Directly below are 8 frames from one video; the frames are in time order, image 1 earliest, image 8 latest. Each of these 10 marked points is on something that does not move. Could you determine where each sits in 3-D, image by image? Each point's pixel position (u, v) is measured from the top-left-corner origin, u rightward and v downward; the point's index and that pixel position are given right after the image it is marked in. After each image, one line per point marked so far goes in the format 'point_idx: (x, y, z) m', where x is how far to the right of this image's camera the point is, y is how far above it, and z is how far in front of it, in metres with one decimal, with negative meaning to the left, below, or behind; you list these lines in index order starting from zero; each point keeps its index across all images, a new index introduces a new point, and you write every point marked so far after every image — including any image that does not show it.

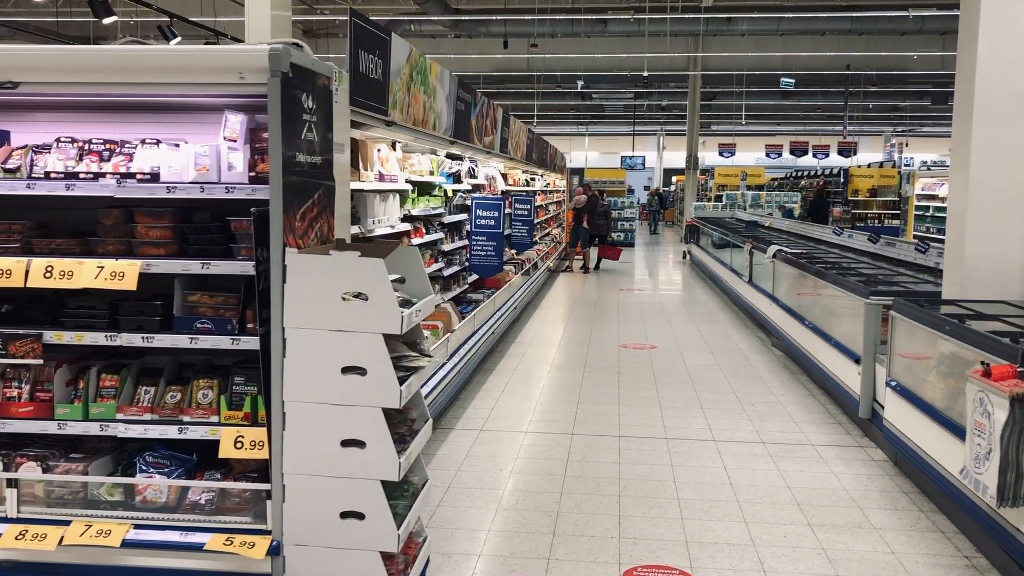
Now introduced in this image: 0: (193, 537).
0: (-0.9, -0.7, +2.5) m
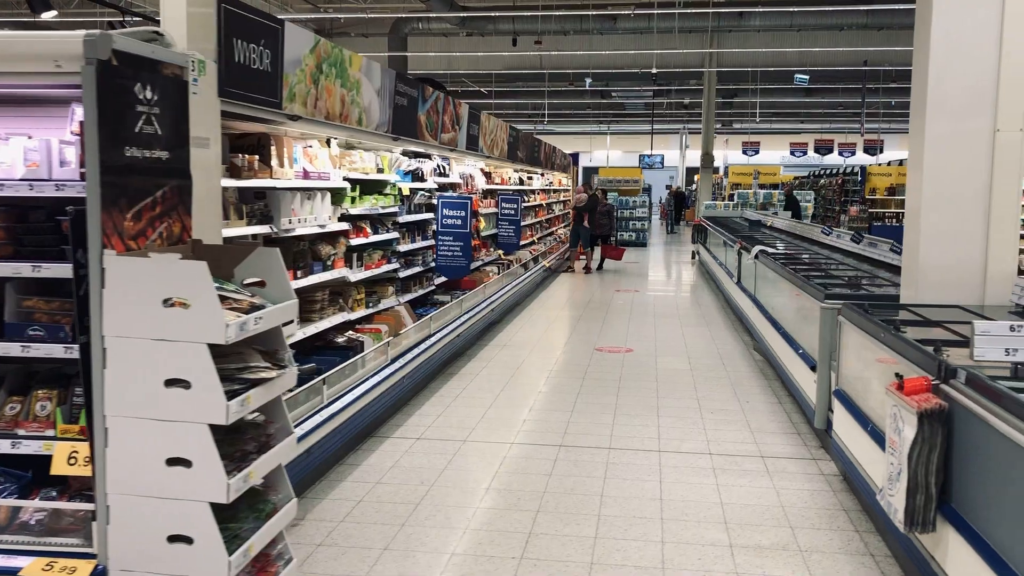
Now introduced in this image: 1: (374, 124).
0: (-1.2, -0.7, +2.3) m
1: (-0.7, +0.8, +4.5) m
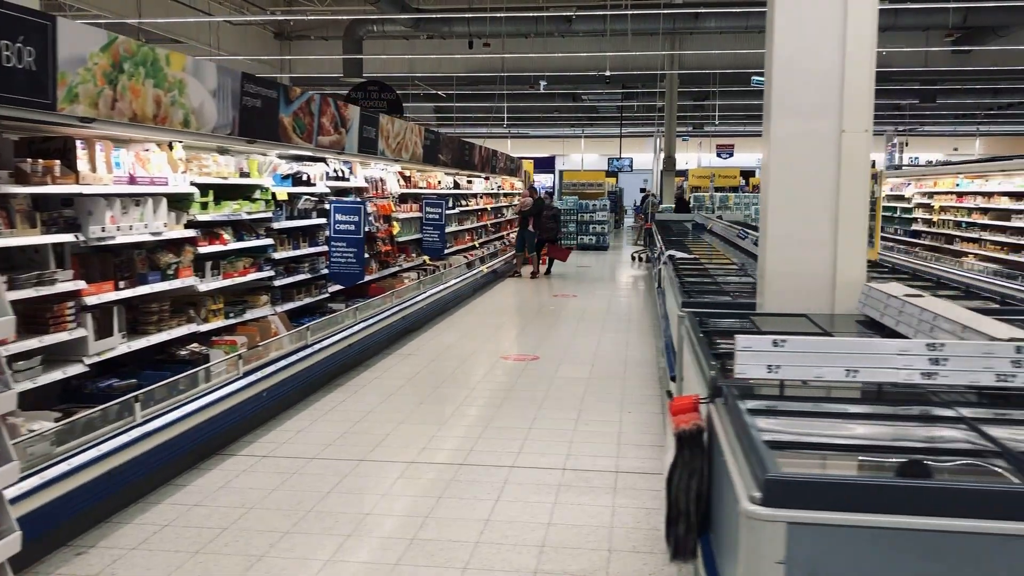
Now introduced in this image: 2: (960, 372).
0: (-1.9, -0.7, +2.1) m
1: (-1.4, +0.7, +4.3) m
2: (+1.1, -0.2, +2.3) m
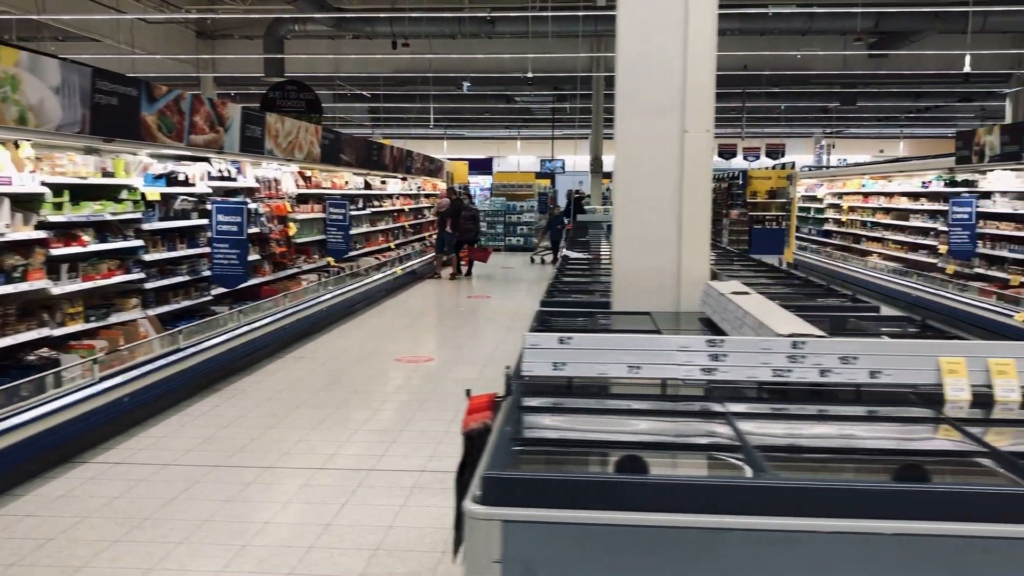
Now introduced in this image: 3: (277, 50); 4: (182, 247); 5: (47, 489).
0: (-2.5, -0.7, +2.0) m
1: (-2.1, +0.7, +4.2) m
2: (+0.6, -0.2, +2.3) m
3: (-4.9, +4.9, +19.4) m
4: (-2.2, +0.3, +6.2) m
5: (-2.0, -0.9, +4.1) m
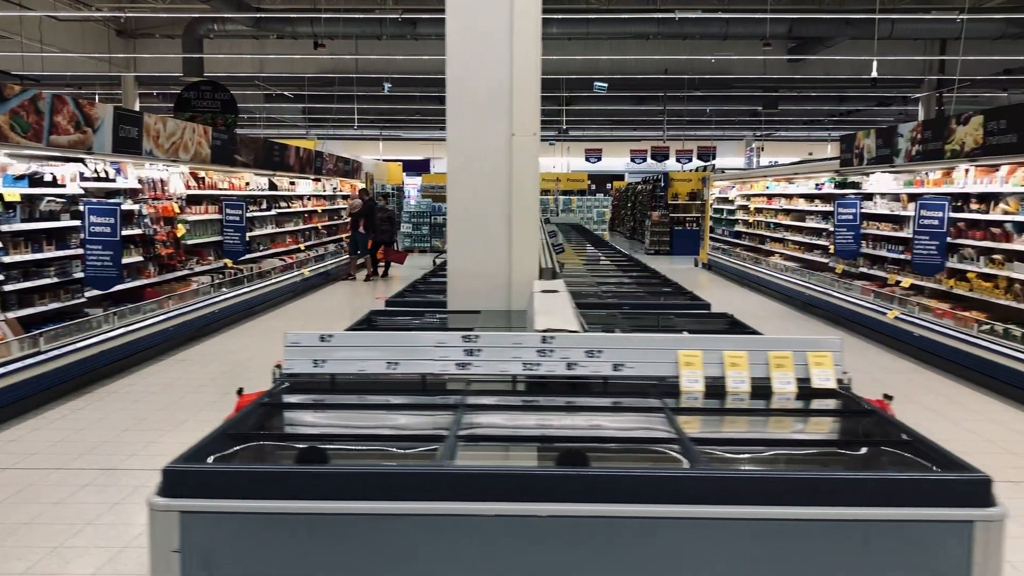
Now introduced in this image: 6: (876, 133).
0: (-3.0, -0.7, +1.9) m
1: (-2.8, +0.7, +4.1) m
2: (-0.1, -0.2, +2.4) m
3: (-6.5, +4.9, +19.1) m
4: (-3.0, +0.3, +6.1) m
5: (-2.7, -0.9, +4.0) m
6: (+3.2, +1.4, +8.4) m
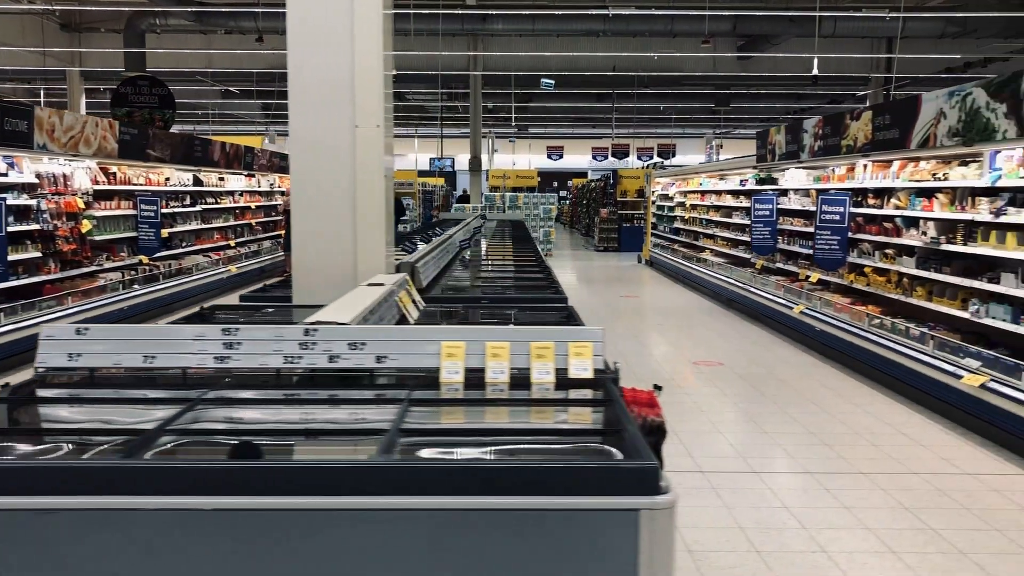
0: (-3.6, -0.7, +1.7) m
1: (-3.4, +0.7, +4.0) m
2: (-0.7, -0.2, +2.4) m
3: (-7.6, +4.9, +18.9) m
4: (-3.7, +0.3, +6.0) m
5: (-3.4, -0.9, +3.9) m
6: (+2.4, +1.4, +8.4) m
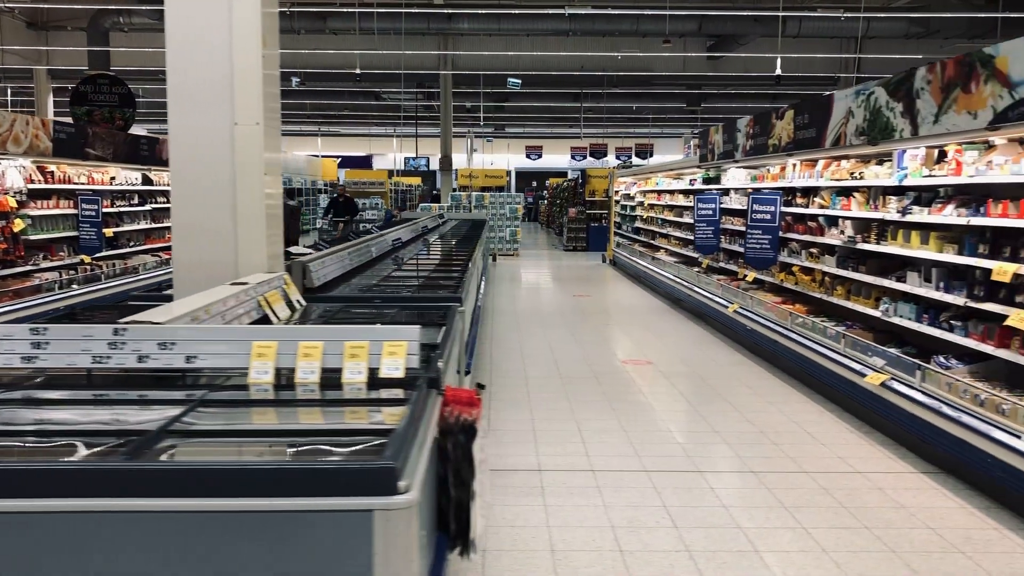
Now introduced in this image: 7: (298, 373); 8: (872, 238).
0: (-4.1, -0.7, +1.7) m
1: (-3.9, +0.7, +3.9) m
2: (-1.1, -0.2, +2.3) m
3: (-8.3, +4.9, +18.7) m
4: (-4.3, +0.3, +5.9) m
5: (-3.9, -0.9, +3.8) m
6: (+1.9, +1.4, +8.4) m
7: (-0.5, -0.2, +2.3) m
8: (+2.2, +0.3, +5.7) m
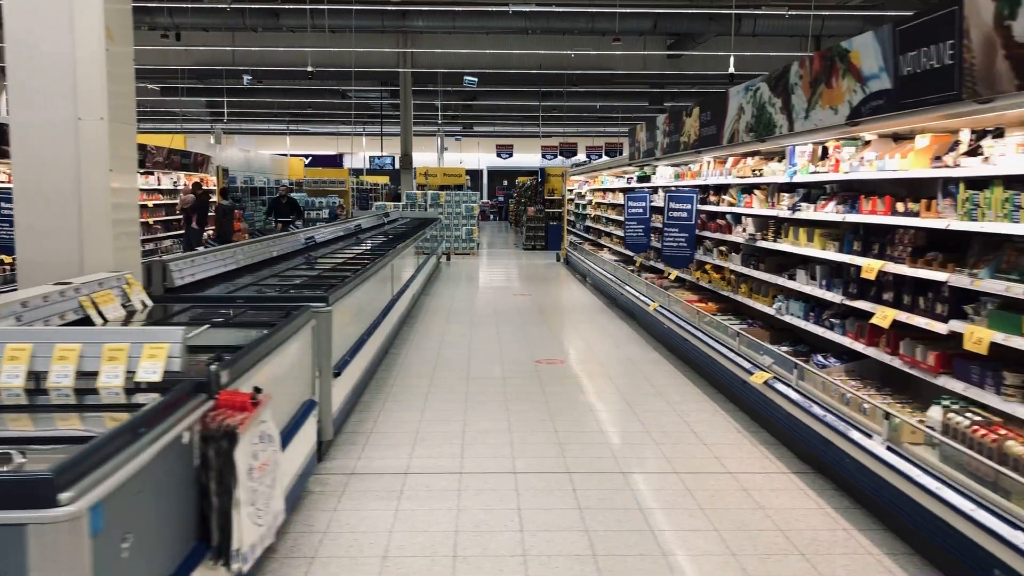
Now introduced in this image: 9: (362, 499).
0: (-4.6, -0.7, +1.5) m
1: (-4.5, +0.7, +3.8) m
2: (-1.7, -0.2, +2.2) m
3: (-9.2, +4.9, +18.5) m
4: (-4.9, +0.3, +5.7) m
5: (-4.5, -0.9, +3.6) m
6: (+1.2, +1.4, +8.4) m
7: (-1.1, -0.2, +2.2) m
8: (+1.6, +0.3, +5.6) m
9: (-0.6, -0.9, +3.8) m
